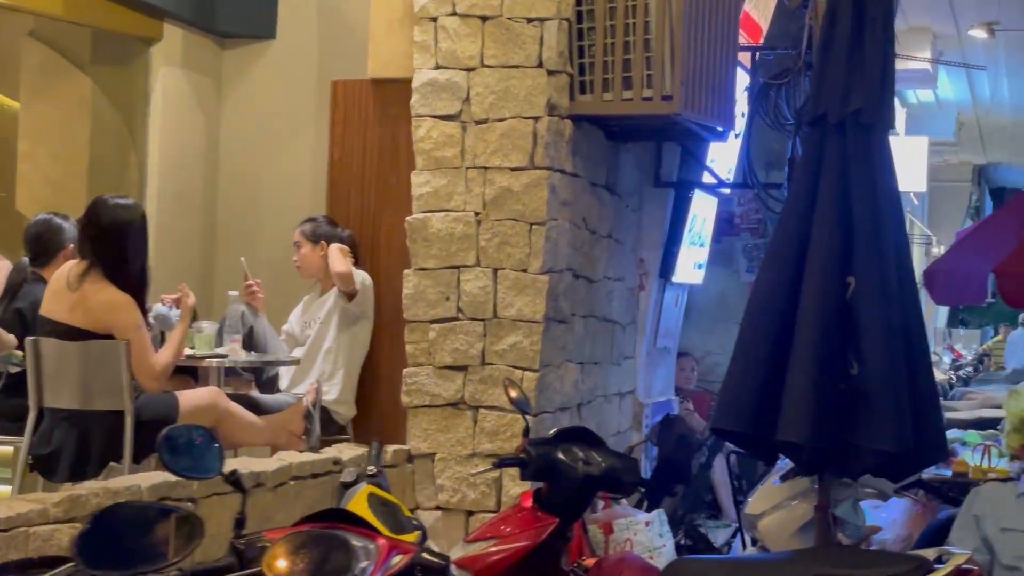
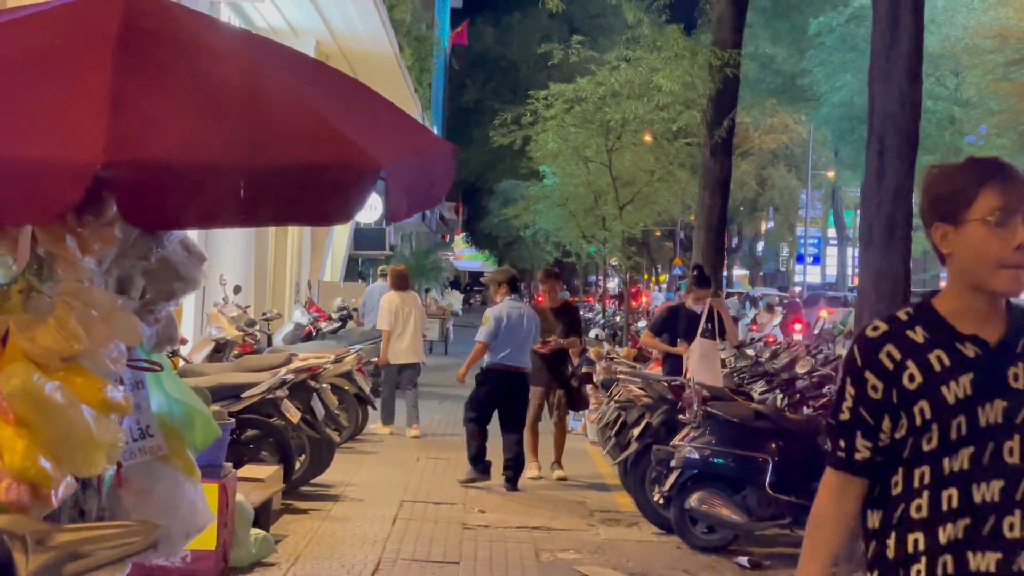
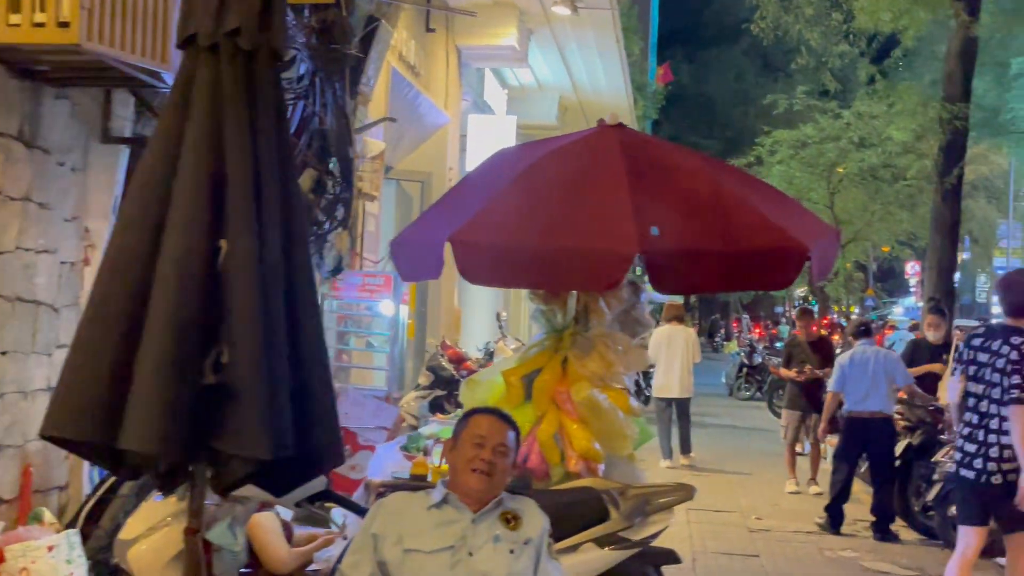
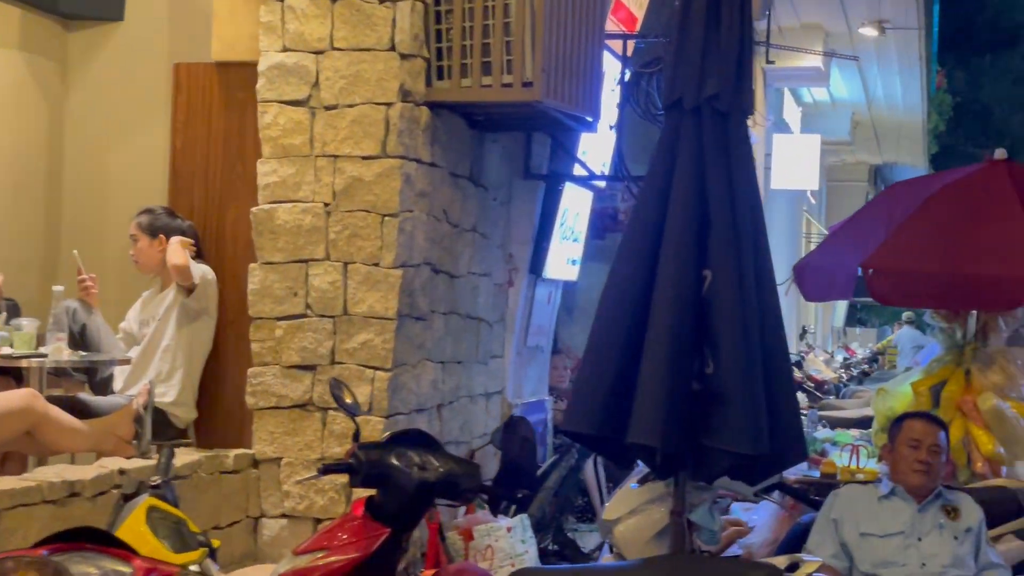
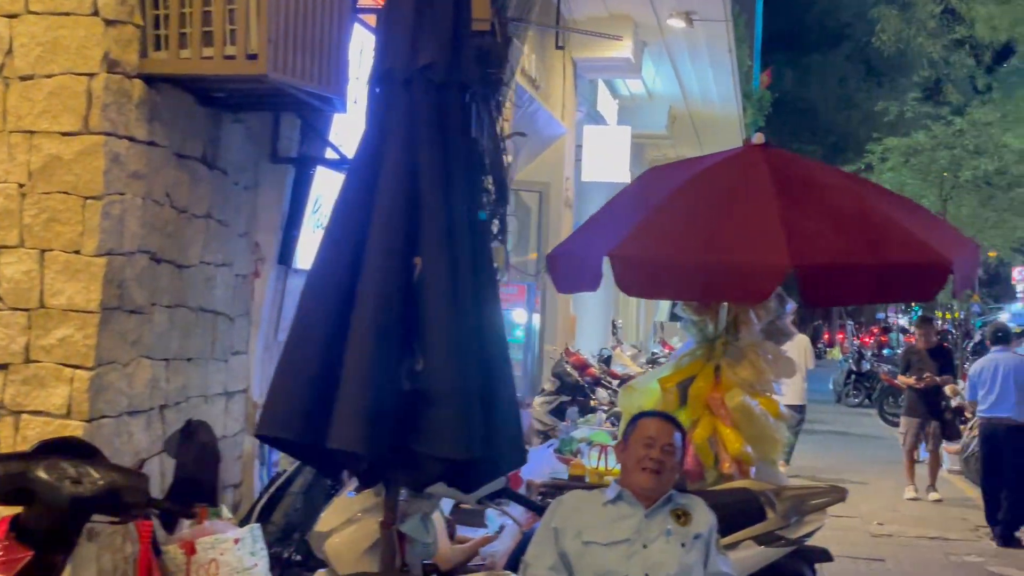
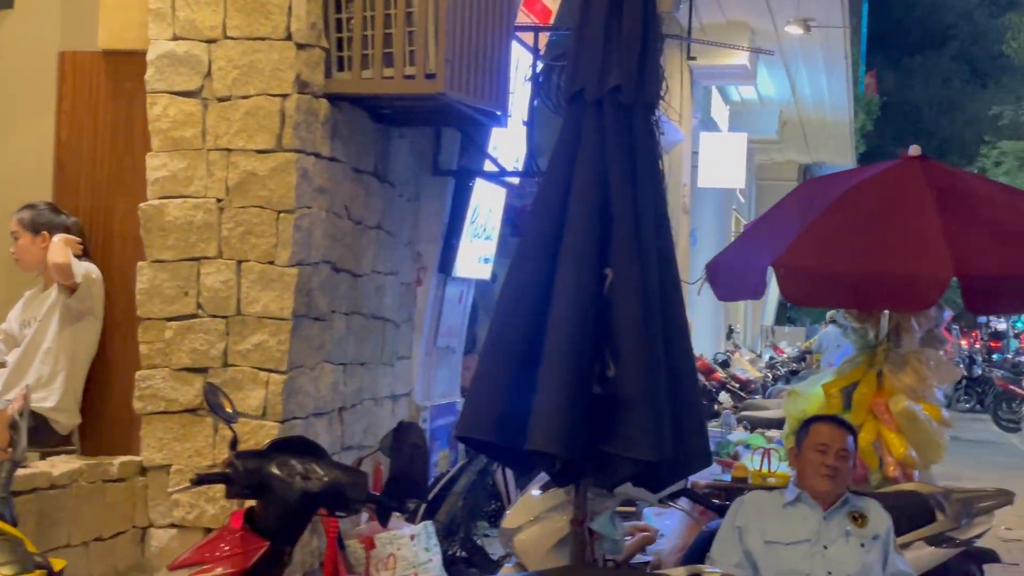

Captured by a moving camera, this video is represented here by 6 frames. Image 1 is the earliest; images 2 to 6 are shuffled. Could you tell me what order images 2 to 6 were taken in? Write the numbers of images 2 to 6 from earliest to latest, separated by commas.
4, 6, 5, 3, 2
